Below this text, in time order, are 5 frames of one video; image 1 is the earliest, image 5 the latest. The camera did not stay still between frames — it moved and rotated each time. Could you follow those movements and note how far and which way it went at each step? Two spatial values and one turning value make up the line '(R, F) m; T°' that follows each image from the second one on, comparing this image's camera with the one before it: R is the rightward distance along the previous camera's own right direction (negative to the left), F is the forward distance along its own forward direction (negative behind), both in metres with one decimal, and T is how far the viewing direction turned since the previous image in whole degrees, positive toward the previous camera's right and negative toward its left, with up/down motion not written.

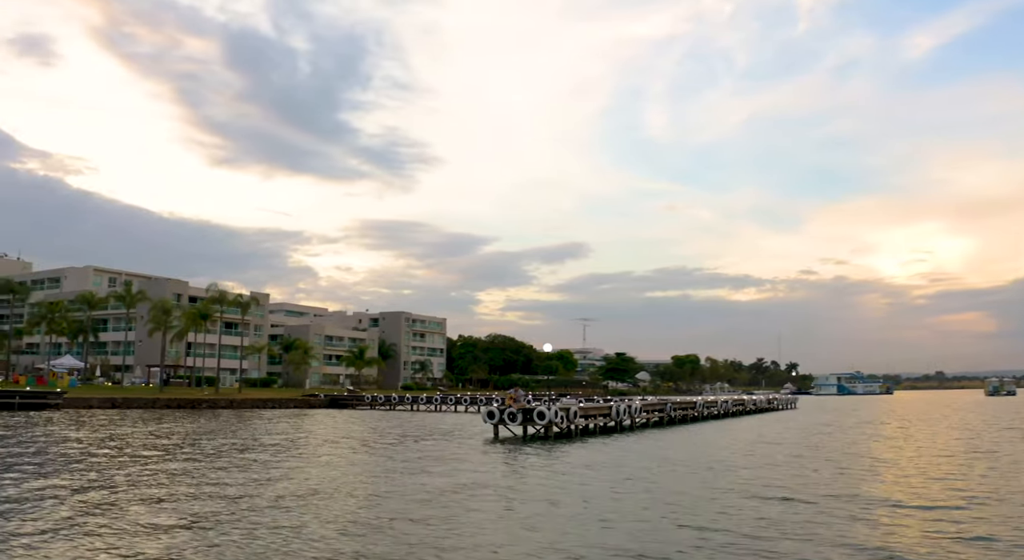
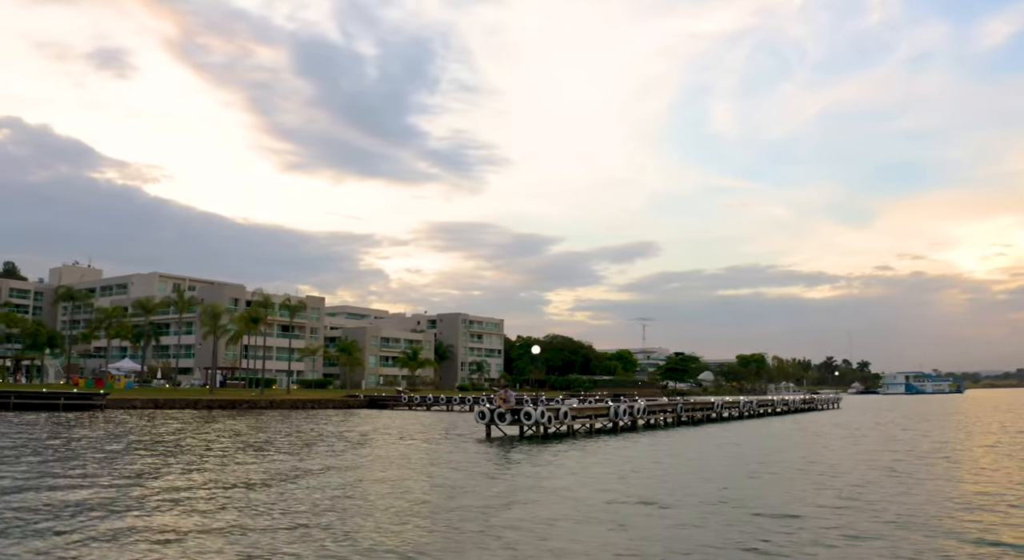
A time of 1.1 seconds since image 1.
(+2.7, -0.1) m; -4°
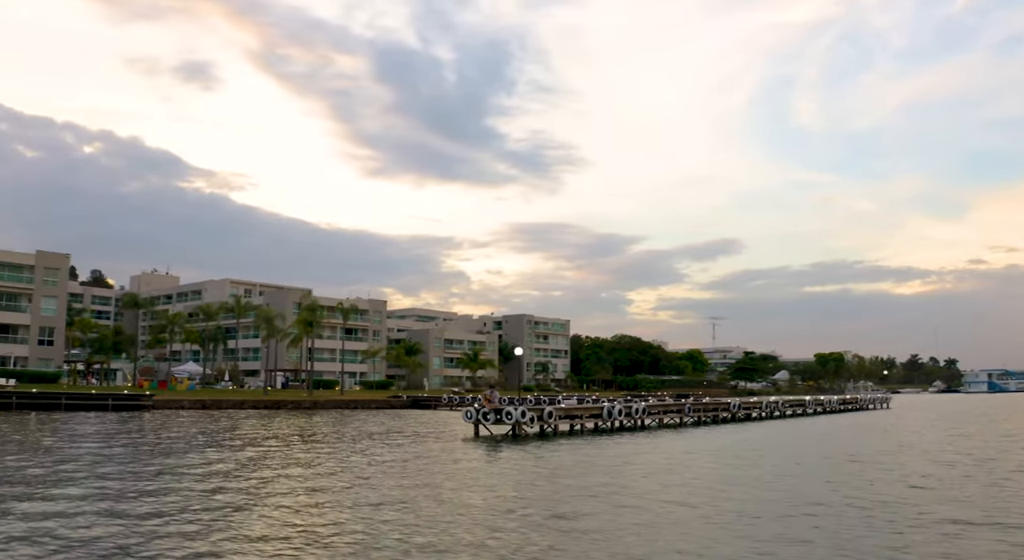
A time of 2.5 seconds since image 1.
(+3.3, -0.4) m; -5°
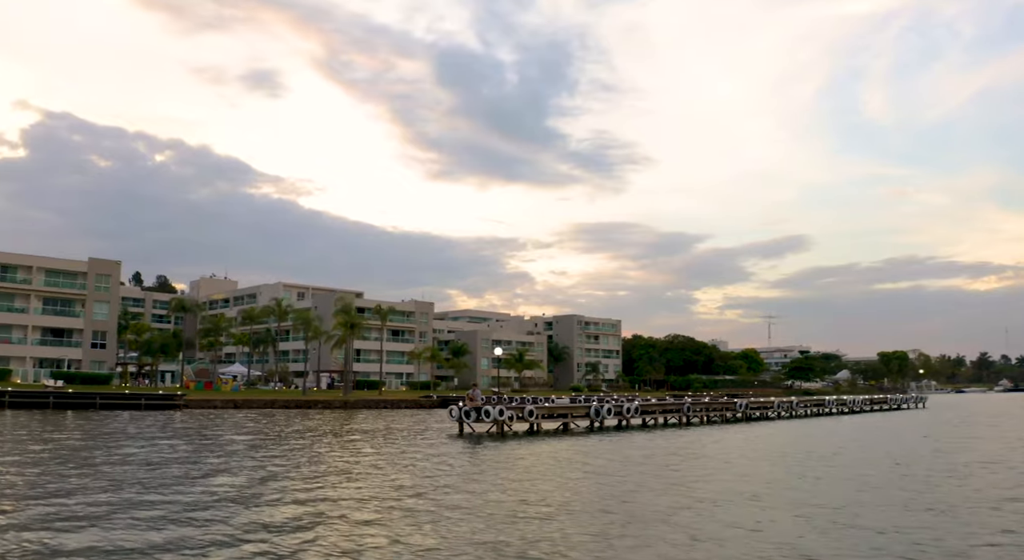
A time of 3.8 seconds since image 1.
(+2.9, -0.9) m; -4°
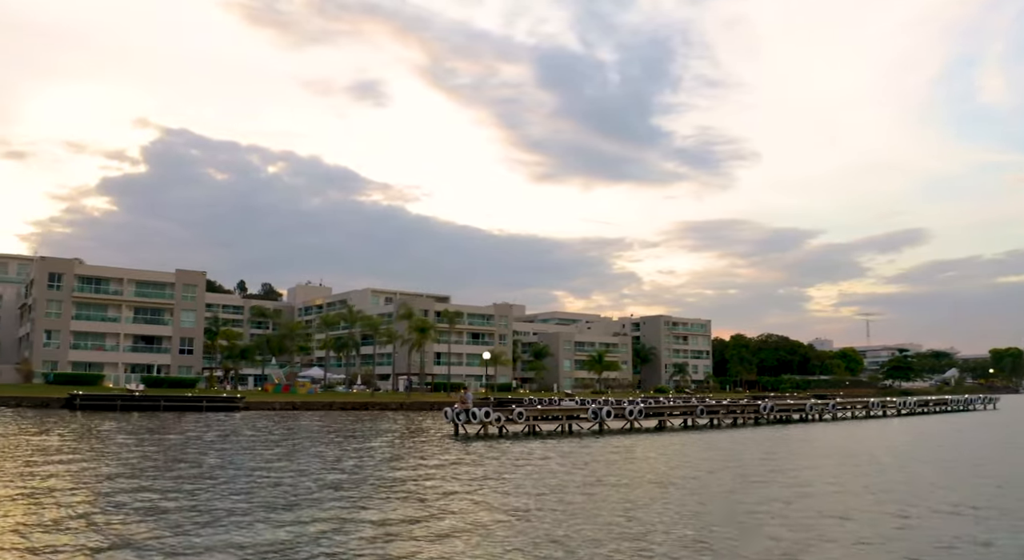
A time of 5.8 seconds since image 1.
(+4.3, -1.5) m; -6°
